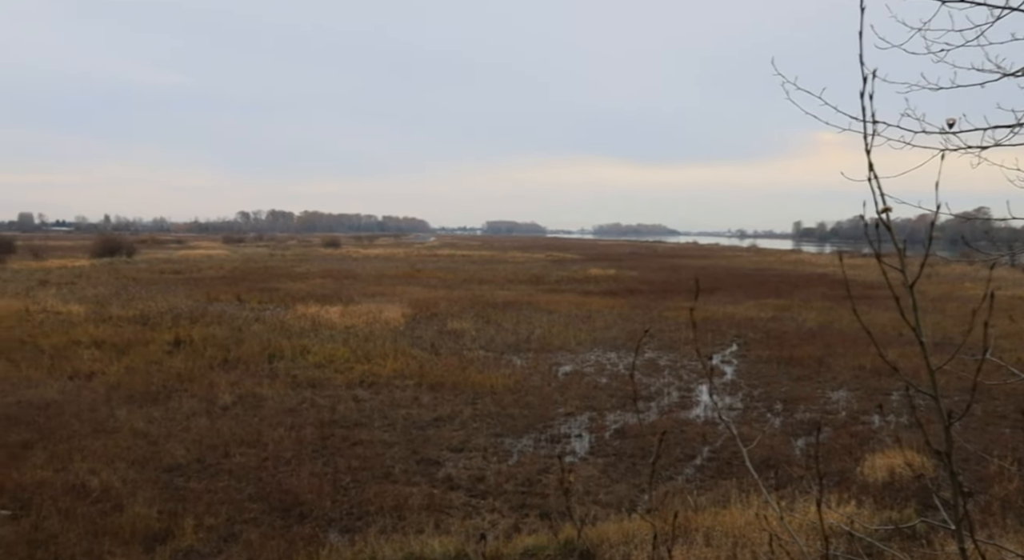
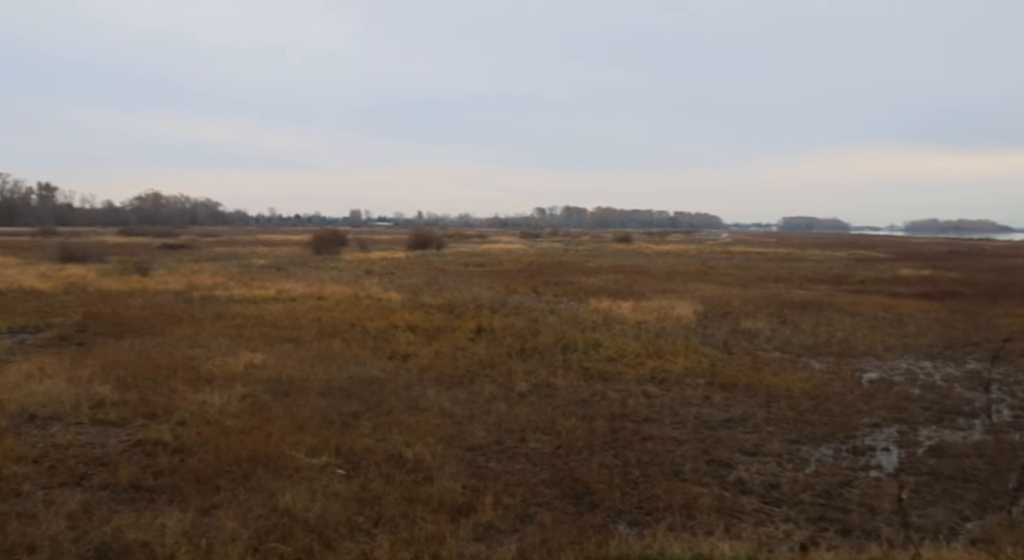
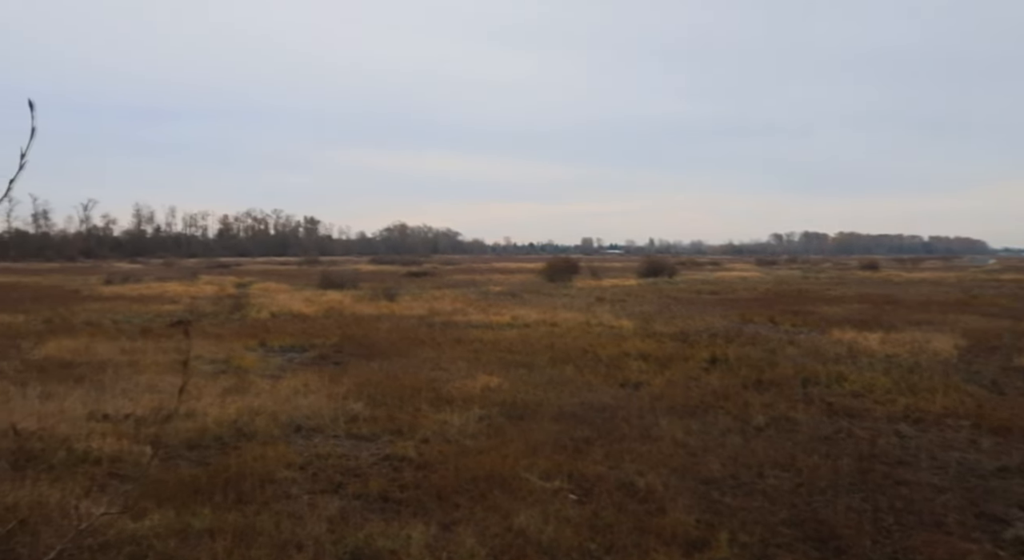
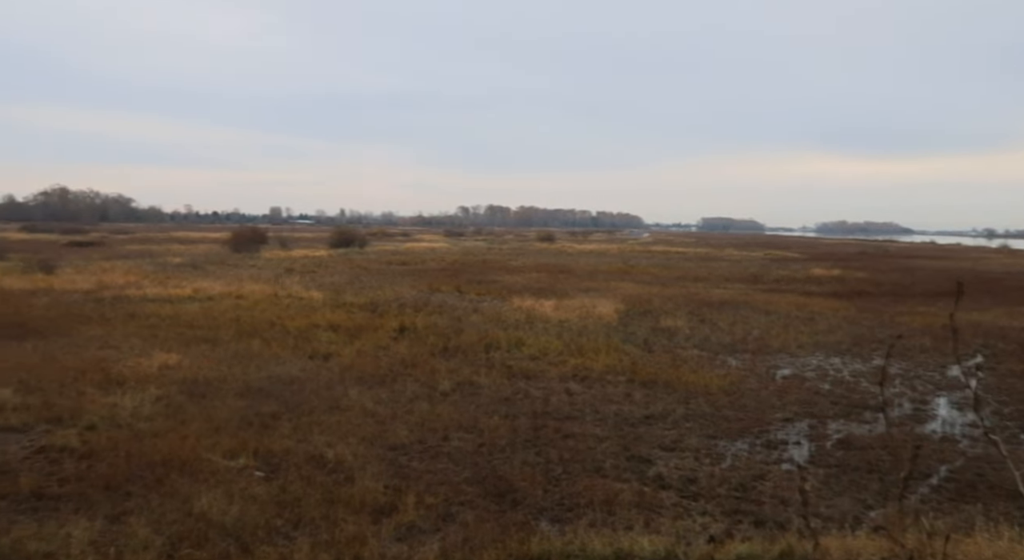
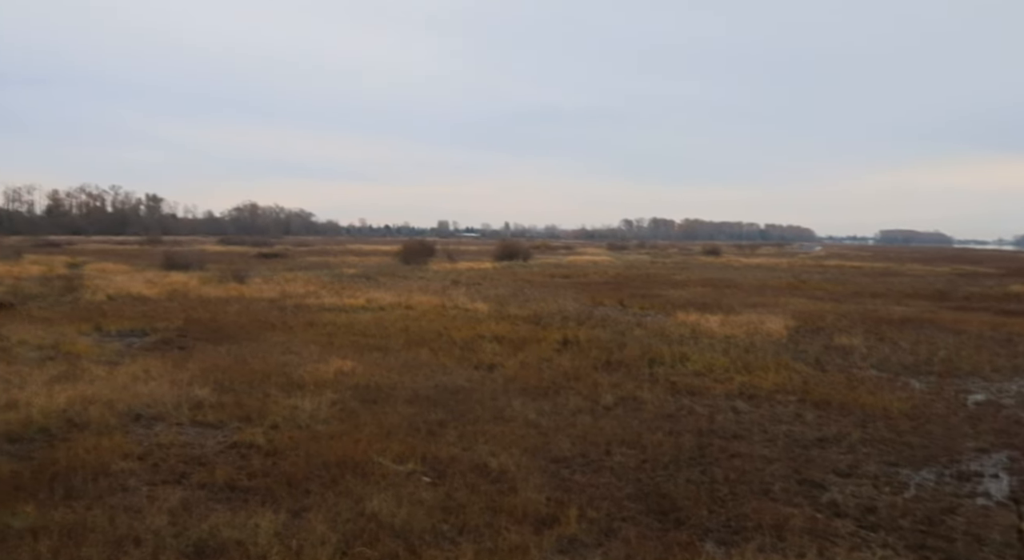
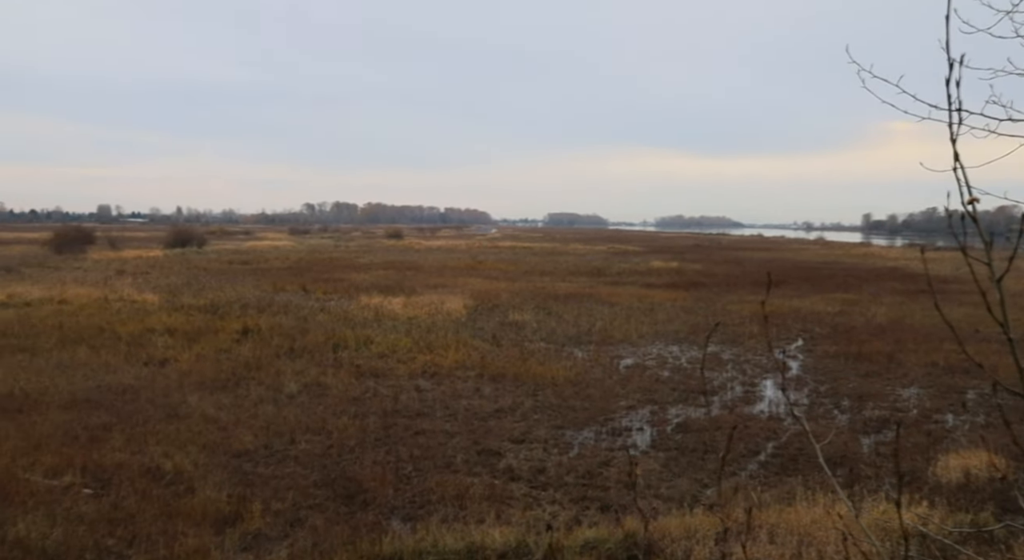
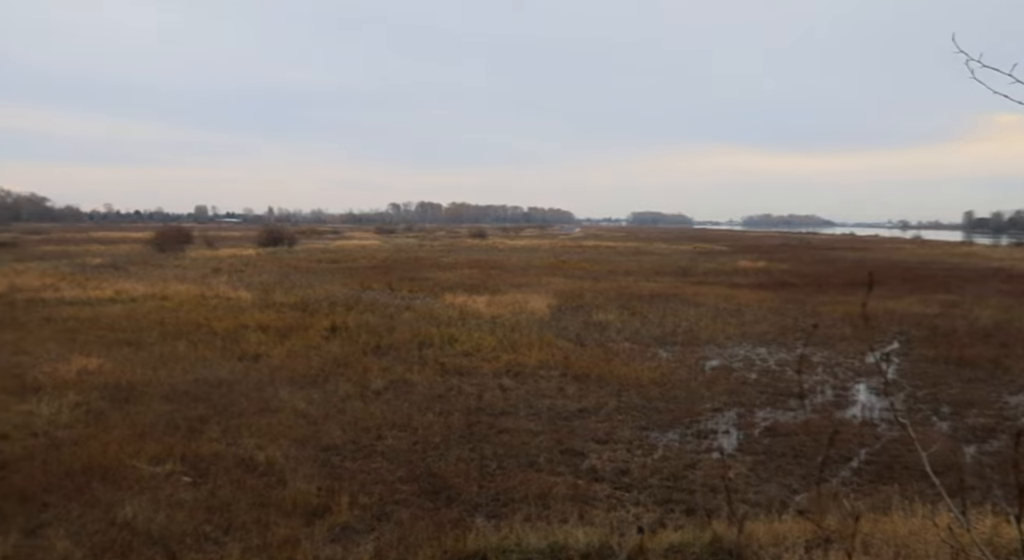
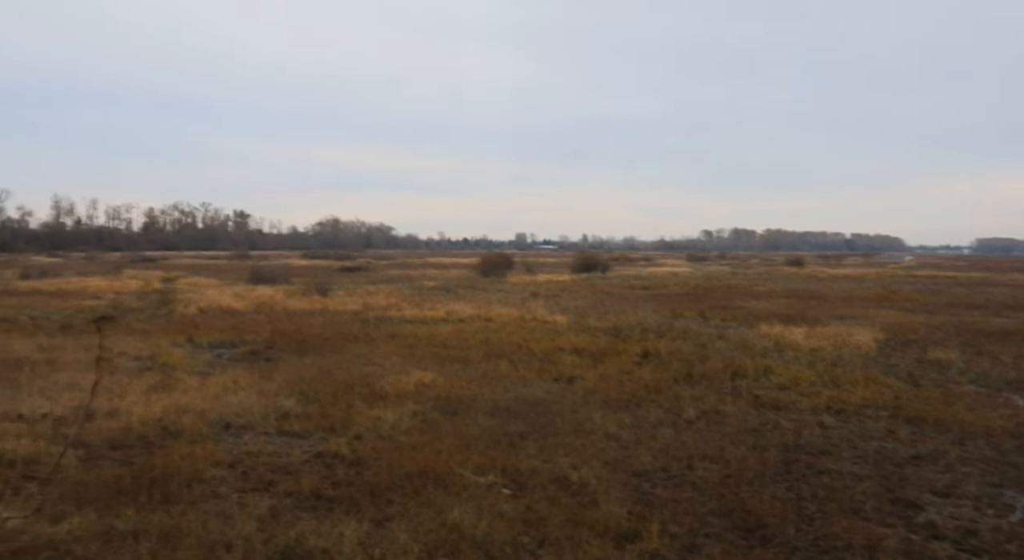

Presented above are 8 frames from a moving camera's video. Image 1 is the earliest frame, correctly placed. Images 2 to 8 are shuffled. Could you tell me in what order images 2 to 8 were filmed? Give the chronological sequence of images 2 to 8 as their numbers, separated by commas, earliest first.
6, 7, 4, 2, 5, 8, 3
